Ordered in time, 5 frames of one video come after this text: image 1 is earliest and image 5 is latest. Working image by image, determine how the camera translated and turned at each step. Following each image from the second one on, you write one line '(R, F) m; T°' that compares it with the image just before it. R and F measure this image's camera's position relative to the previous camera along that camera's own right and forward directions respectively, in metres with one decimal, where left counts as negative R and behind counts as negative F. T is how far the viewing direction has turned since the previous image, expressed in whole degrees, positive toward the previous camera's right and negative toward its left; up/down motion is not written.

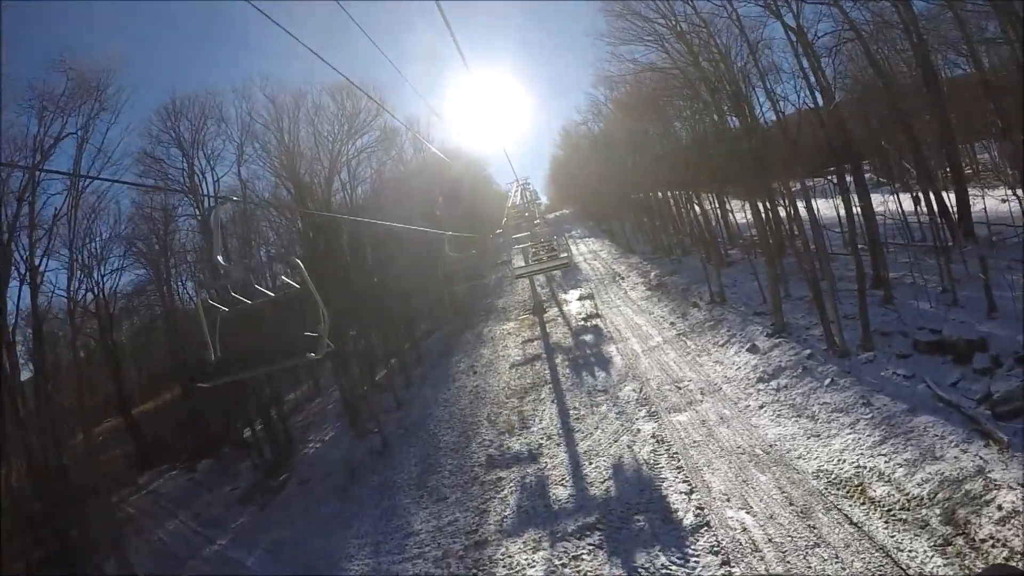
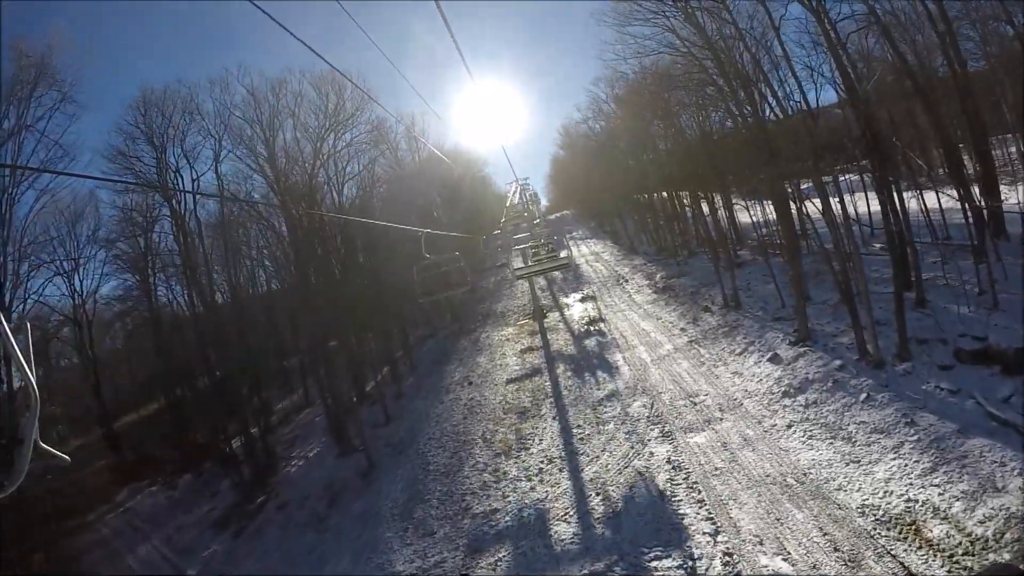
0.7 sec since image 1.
(+0.1, +1.2) m; 0°
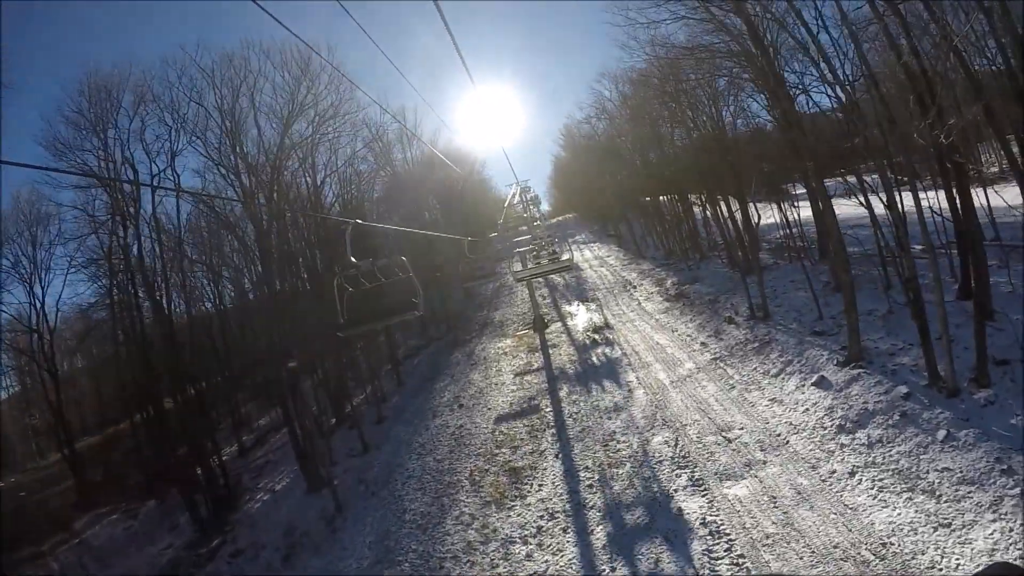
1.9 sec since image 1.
(+0.1, +1.9) m; 0°
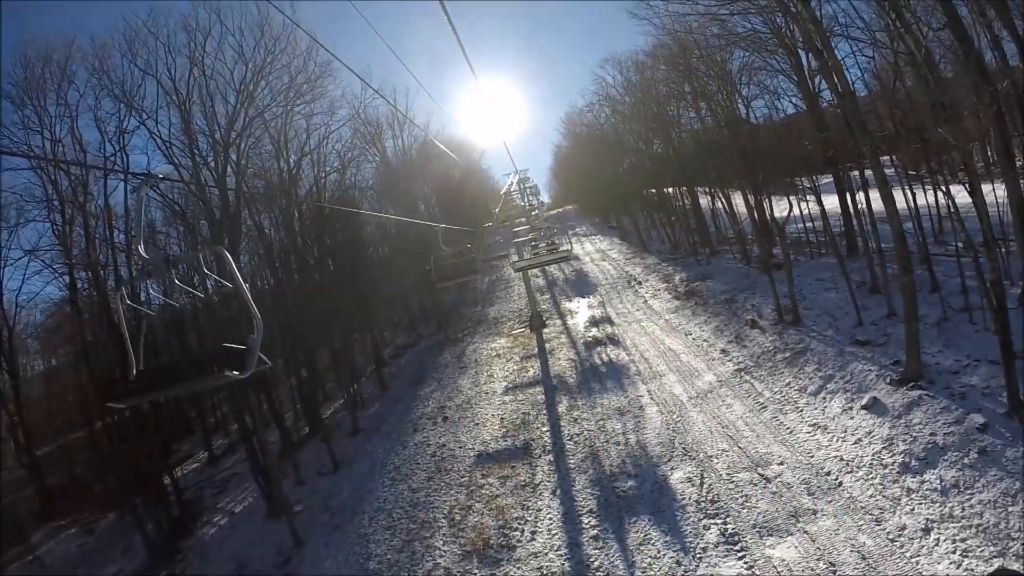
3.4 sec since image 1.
(+0.1, +1.6) m; 0°
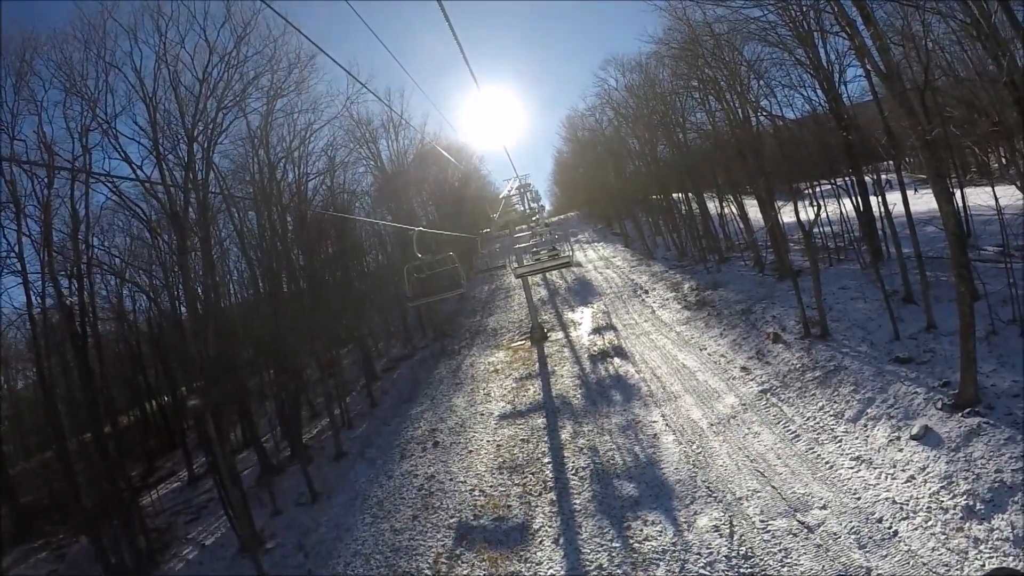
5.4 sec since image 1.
(+0.1, +1.0) m; 0°
